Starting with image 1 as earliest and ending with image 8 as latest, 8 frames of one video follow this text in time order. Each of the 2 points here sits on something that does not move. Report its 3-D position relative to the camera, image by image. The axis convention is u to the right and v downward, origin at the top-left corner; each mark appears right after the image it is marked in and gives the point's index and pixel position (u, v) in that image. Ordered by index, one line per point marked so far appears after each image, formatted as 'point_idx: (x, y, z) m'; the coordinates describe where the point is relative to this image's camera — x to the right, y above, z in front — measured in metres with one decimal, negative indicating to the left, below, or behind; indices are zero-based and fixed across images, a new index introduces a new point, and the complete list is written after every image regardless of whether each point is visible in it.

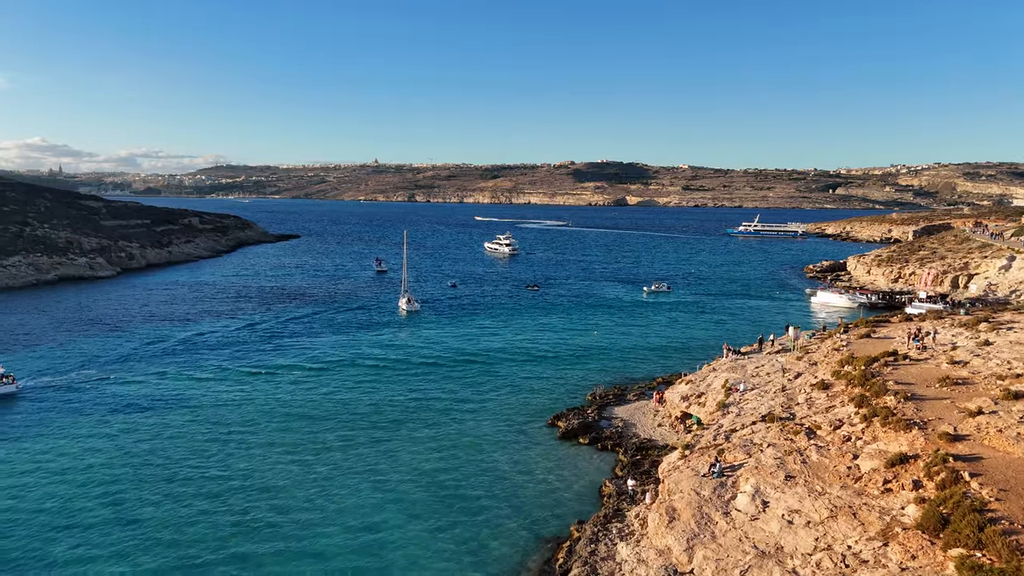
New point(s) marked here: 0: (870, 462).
0: (+9.8, -4.8, +19.9) m
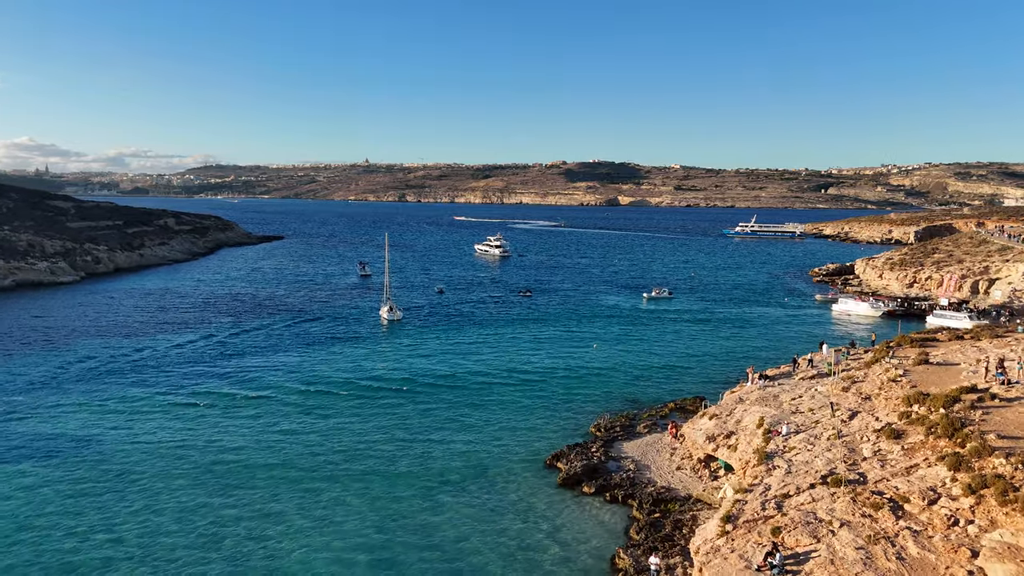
0: (+9.6, -5.5, +14.2) m
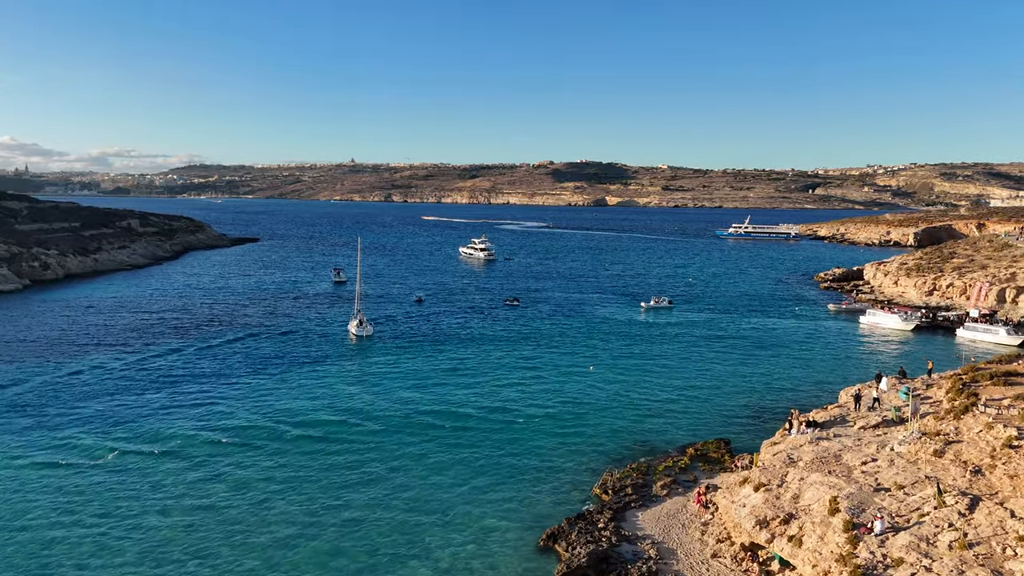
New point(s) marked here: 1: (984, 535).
0: (+9.4, -6.4, +7.0) m
1: (+10.6, -5.5, +16.4) m
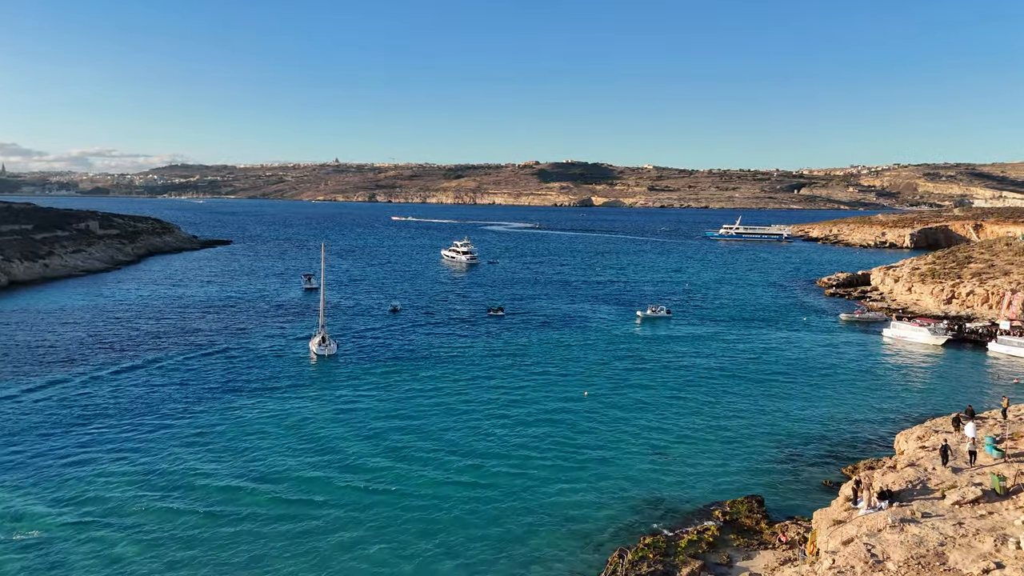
0: (+9.2, -7.2, +0.5) m
1: (+10.3, -6.3, +9.9) m
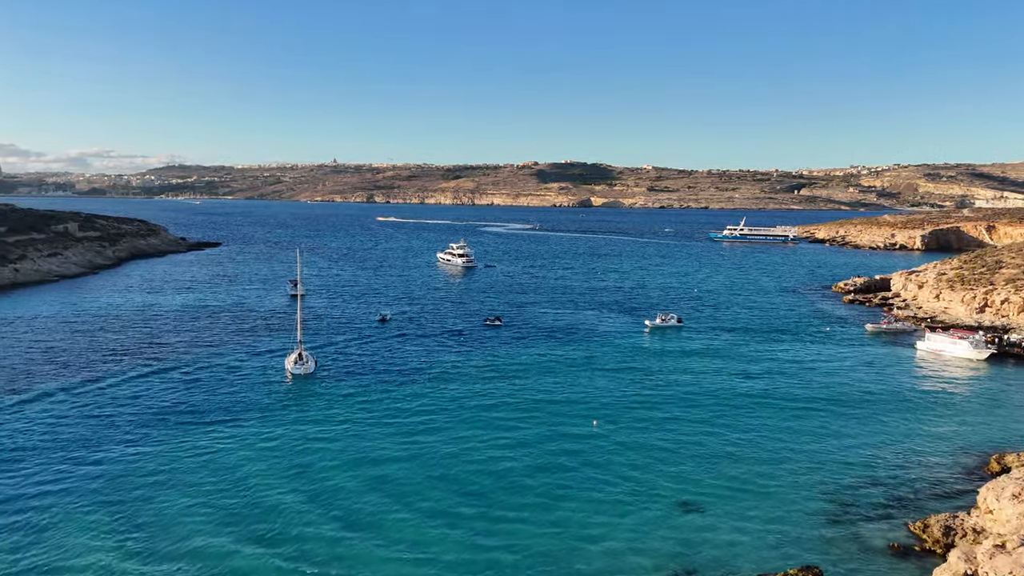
0: (+9.2, -7.9, -4.8) m
1: (+10.2, -7.0, +4.6) m
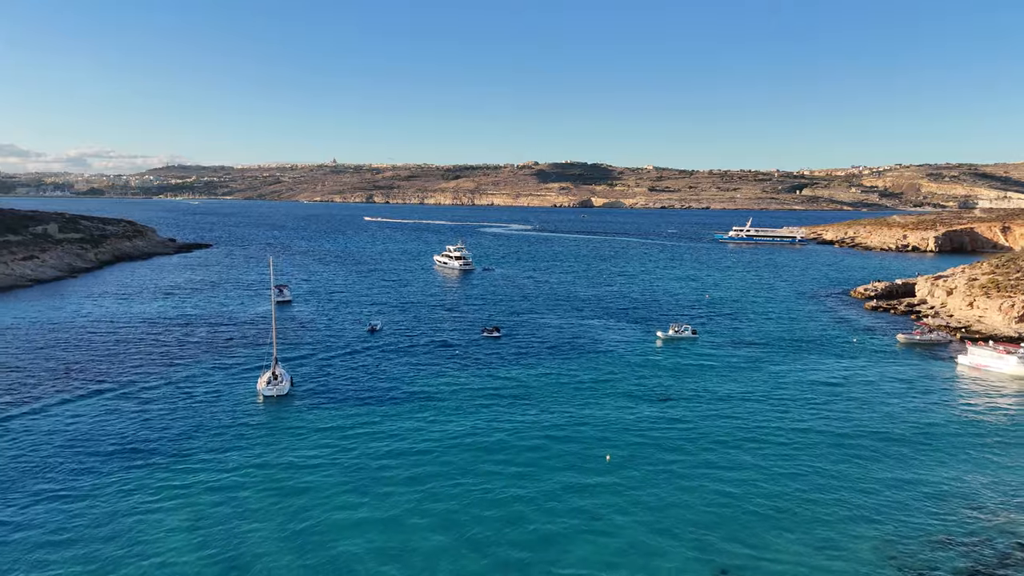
0: (+9.2, -8.5, -10.0) m
1: (+10.3, -7.6, -0.6) m
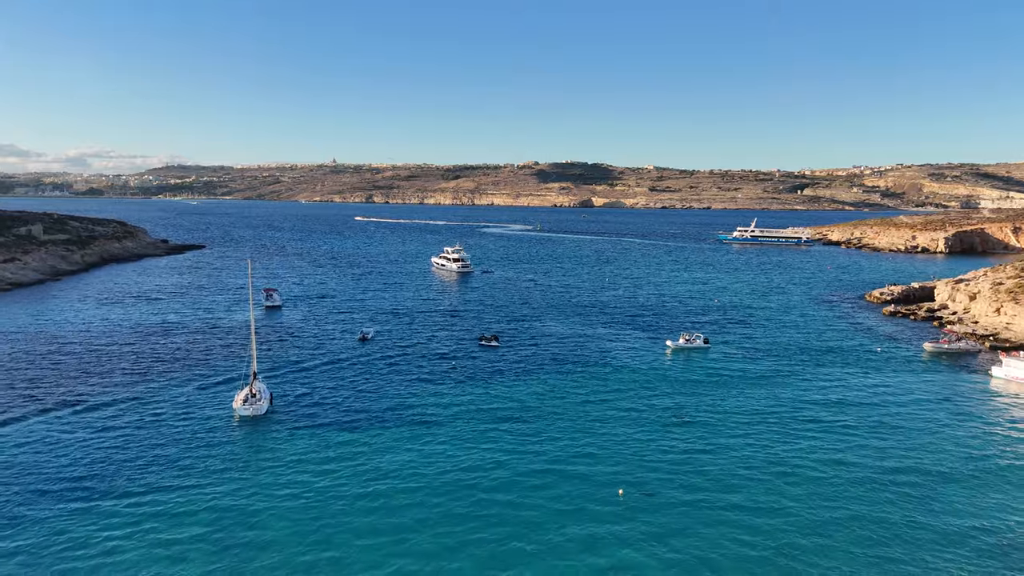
0: (+9.2, -8.9, -13.6) m
1: (+10.3, -8.1, -4.2) m
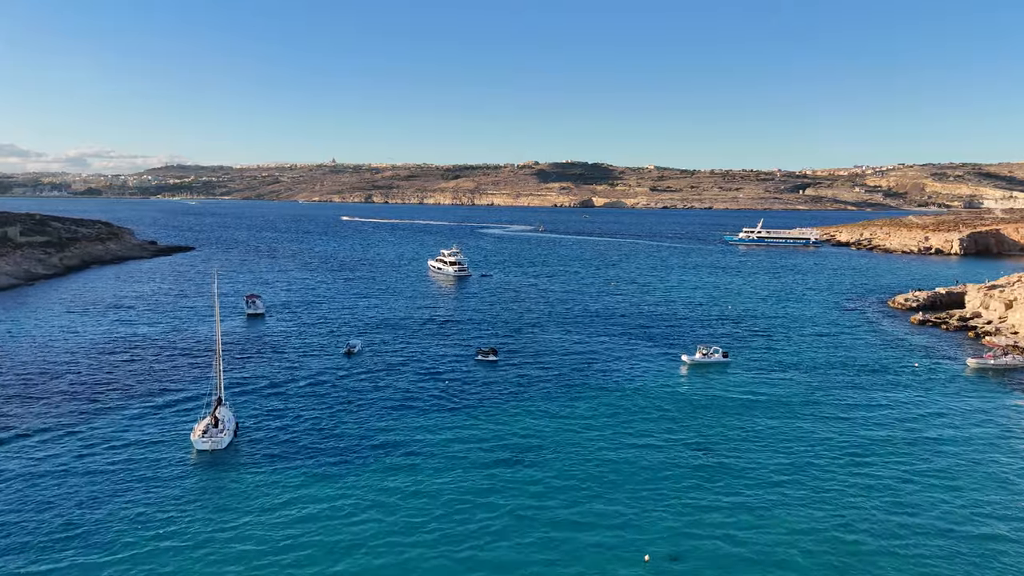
0: (+9.2, -9.6, -18.7) m
1: (+10.3, -8.7, -9.3) m
